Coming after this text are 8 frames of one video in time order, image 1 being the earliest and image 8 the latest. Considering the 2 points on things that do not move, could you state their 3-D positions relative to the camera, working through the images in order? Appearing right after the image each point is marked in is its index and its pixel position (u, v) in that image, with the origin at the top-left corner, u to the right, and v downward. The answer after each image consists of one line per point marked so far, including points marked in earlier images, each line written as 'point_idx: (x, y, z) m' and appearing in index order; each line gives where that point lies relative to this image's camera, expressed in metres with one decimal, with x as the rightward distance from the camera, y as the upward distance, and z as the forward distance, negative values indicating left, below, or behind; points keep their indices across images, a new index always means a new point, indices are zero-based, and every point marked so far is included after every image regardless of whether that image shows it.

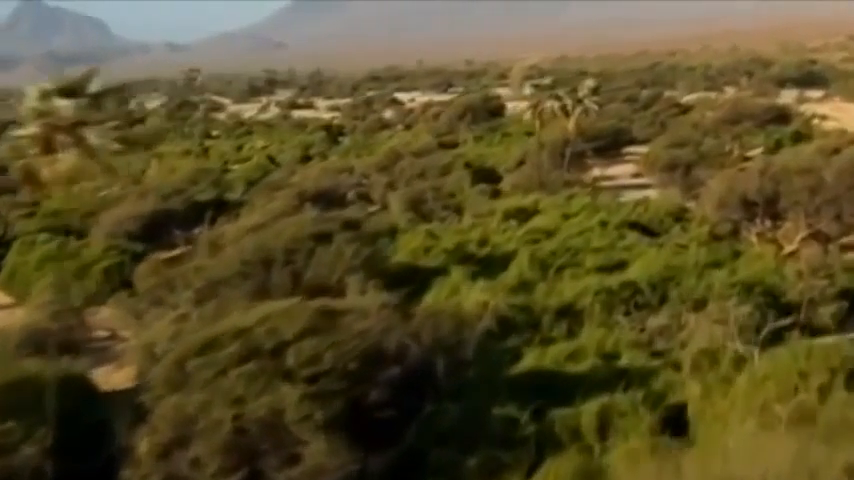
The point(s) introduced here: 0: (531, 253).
0: (+1.6, -0.3, +17.3) m
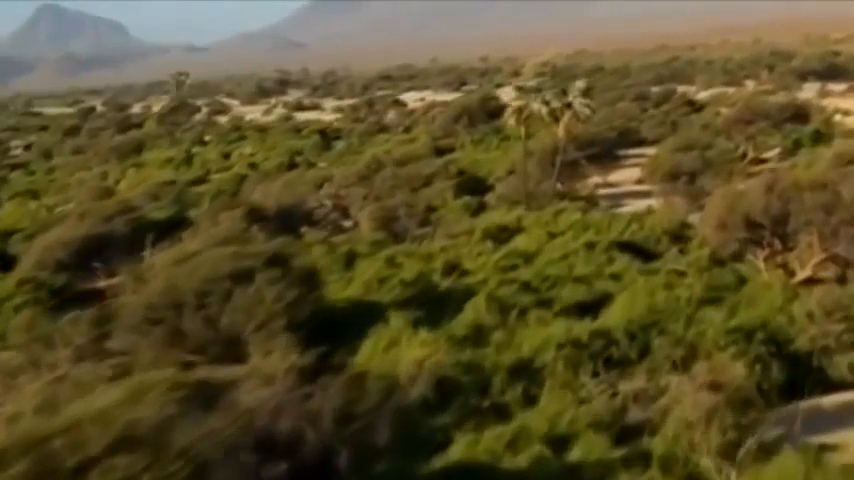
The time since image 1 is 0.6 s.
0: (+0.9, -0.7, +14.8) m
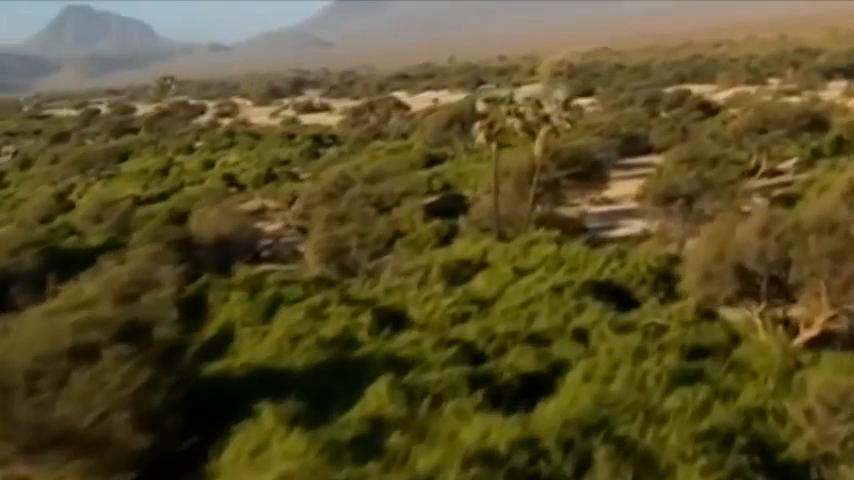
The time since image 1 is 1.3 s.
0: (0.0, -1.3, +12.0) m
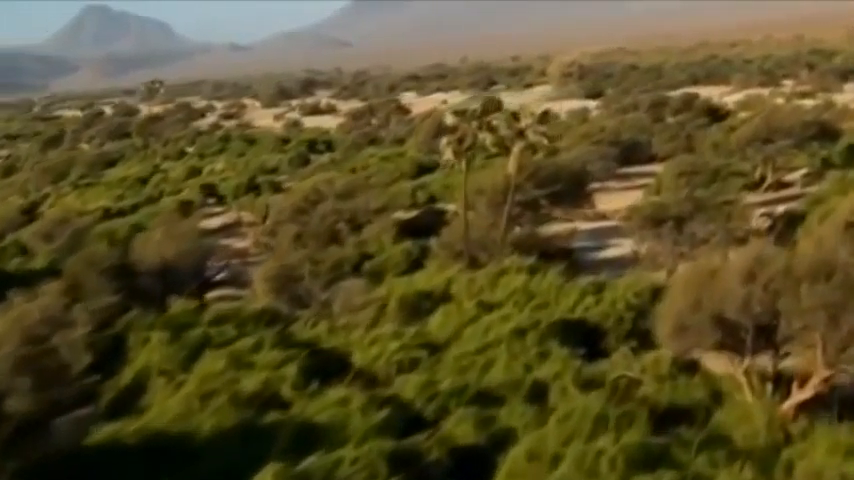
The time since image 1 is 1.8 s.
0: (-0.7, -1.7, +10.2) m
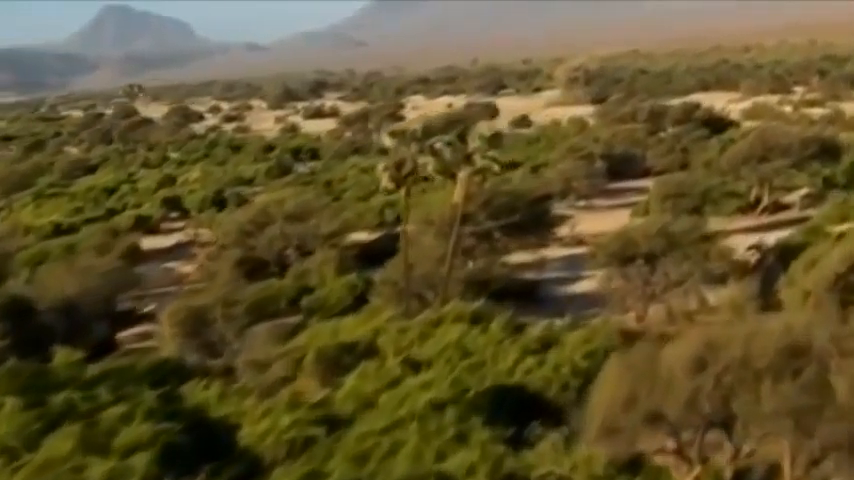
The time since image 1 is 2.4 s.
0: (-1.8, -2.2, +7.9) m
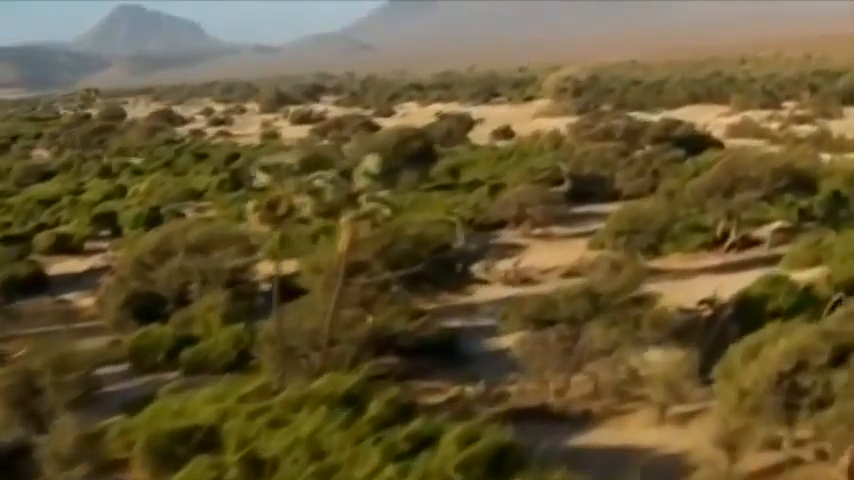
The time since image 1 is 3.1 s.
0: (-3.2, -2.8, +5.3) m
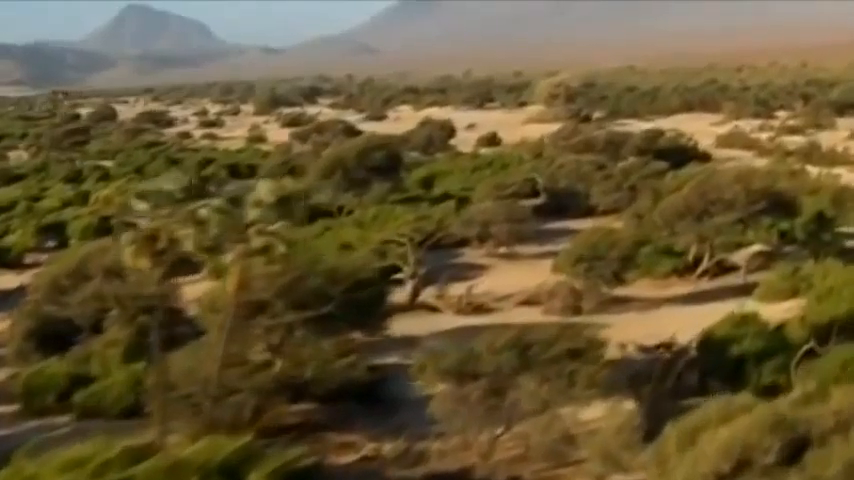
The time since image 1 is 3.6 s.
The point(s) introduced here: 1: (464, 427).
0: (-4.1, -3.1, +3.6) m
1: (+0.5, -1.8, +11.6) m
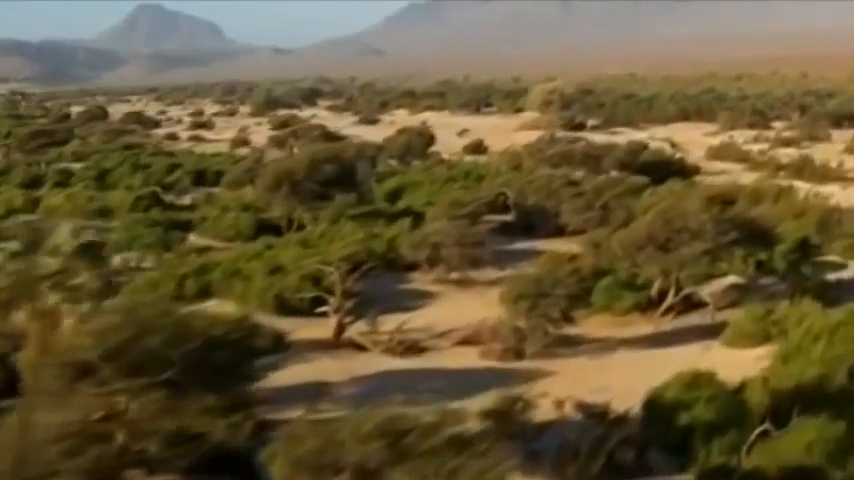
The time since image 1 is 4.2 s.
0: (-5.3, -3.4, +1.3) m
1: (-0.7, -2.2, +9.3) m
